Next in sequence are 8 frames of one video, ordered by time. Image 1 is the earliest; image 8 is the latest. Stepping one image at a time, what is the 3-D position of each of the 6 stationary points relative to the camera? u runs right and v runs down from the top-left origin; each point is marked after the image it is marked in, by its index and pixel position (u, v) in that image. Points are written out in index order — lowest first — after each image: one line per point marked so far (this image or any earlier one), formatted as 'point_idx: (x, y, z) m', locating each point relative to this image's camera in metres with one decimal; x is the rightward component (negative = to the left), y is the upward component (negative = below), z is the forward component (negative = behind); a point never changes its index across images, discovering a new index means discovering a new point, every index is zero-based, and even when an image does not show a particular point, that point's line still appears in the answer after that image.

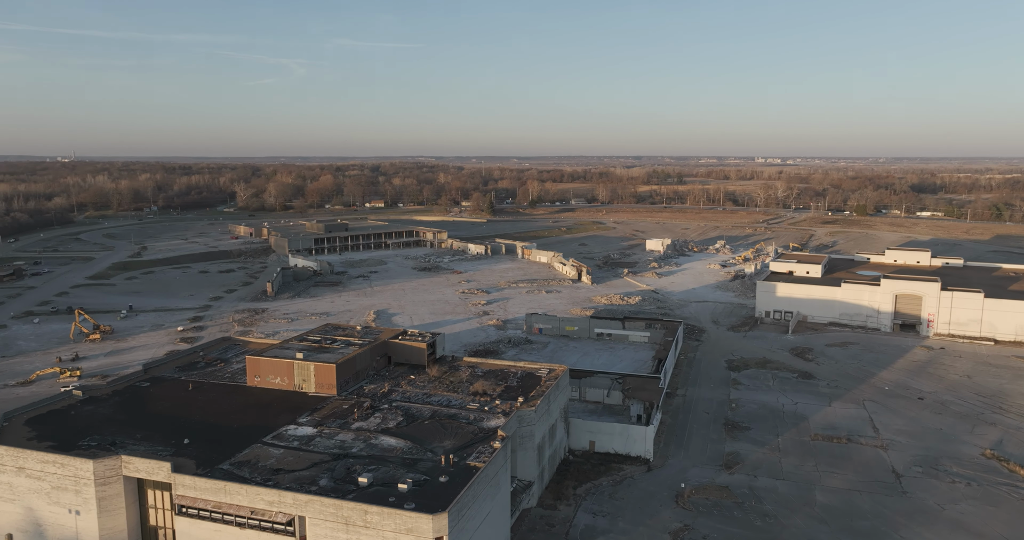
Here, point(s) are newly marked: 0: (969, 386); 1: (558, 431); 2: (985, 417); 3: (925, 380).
0: (+12.3, -3.2, +19.3) m
1: (+0.9, -3.1, +13.8) m
2: (+11.2, -3.5, +16.9) m
3: (+11.4, -3.1, +19.7) m
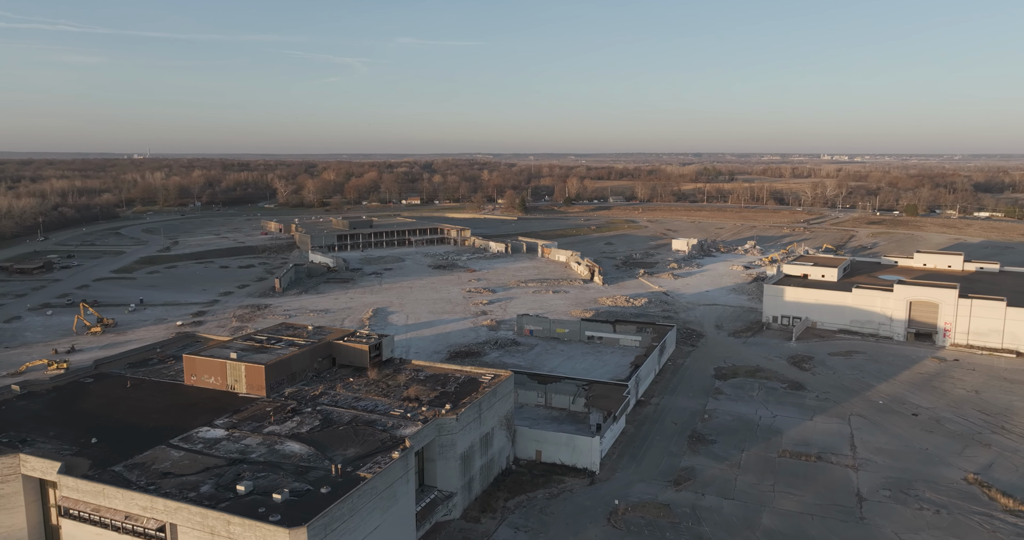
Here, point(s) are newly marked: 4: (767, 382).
0: (+11.5, -3.3, +17.8) m
1: (-0.3, -3.1, +13.2) m
2: (+10.2, -3.7, +15.6) m
3: (+10.6, -3.2, +18.4) m
4: (+6.8, -3.0, +19.2) m
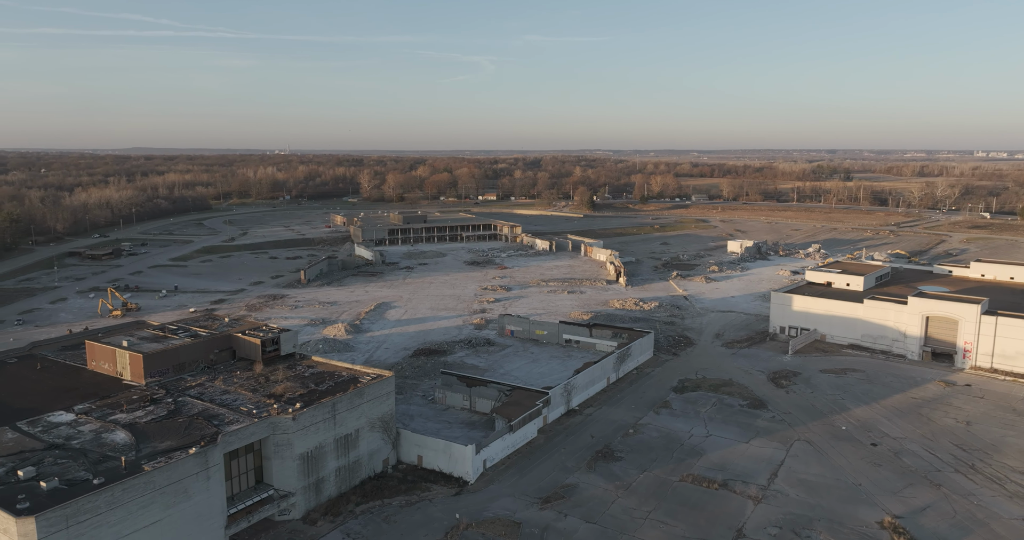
0: (+9.7, -3.6, +15.6) m
1: (-2.7, -3.1, +13.0) m
2: (+8.0, -3.9, +13.6) m
3: (+8.9, -3.5, +16.2) m
4: (+5.3, -3.2, +17.7) m
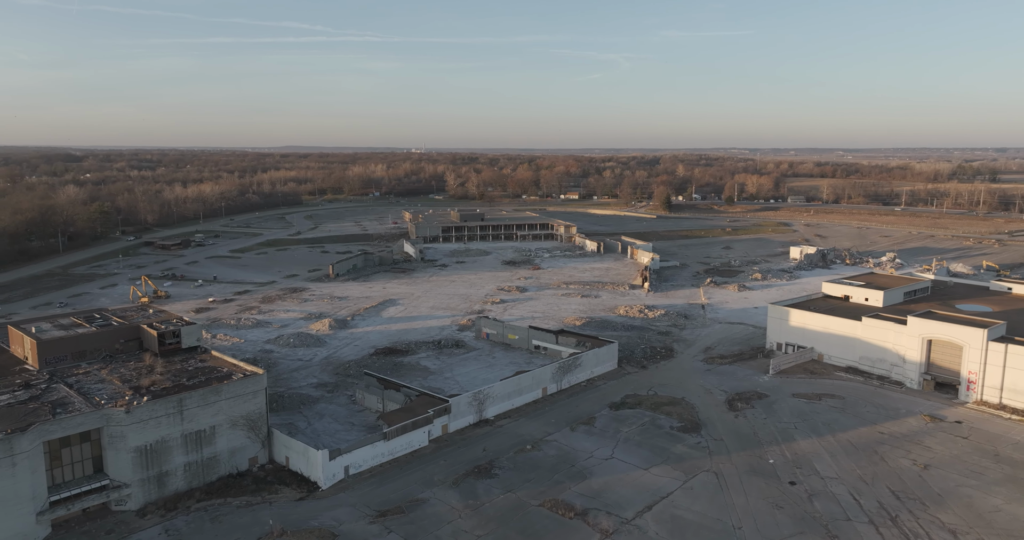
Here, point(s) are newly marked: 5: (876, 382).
0: (+7.3, -3.9, +13.4) m
1: (-5.3, -3.1, +13.0) m
2: (+5.3, -4.2, +11.7) m
3: (+6.7, -3.8, +14.2) m
4: (+3.4, -3.4, +16.2) m
5: (+9.4, -2.9, +18.5) m
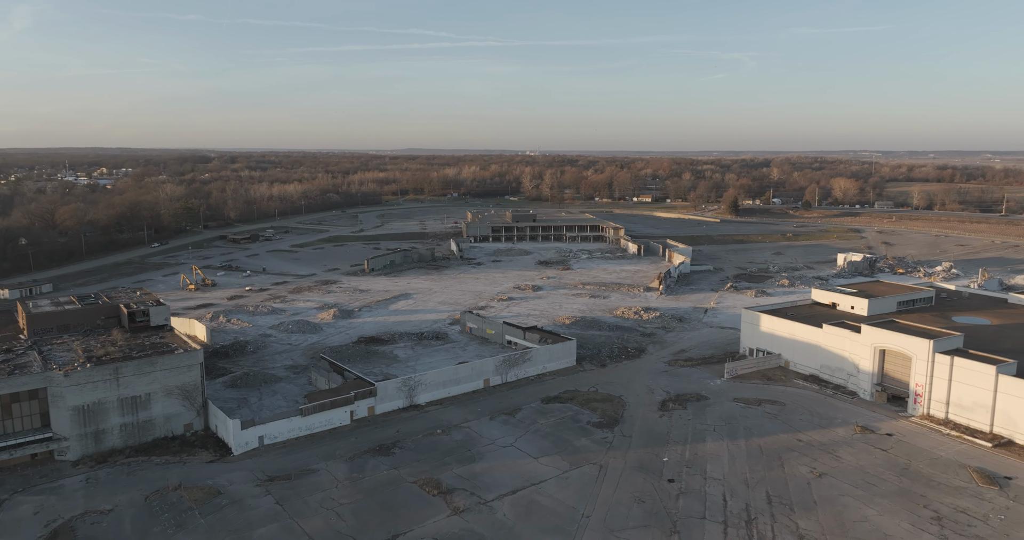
0: (+5.1, -4.0, +13.2) m
1: (-7.4, -2.8, +14.8) m
2: (+2.8, -4.2, +11.9) m
3: (+4.6, -3.8, +14.1) m
4: (+1.6, -3.3, +16.6) m
5: (+8.0, -3.0, +18.0) m
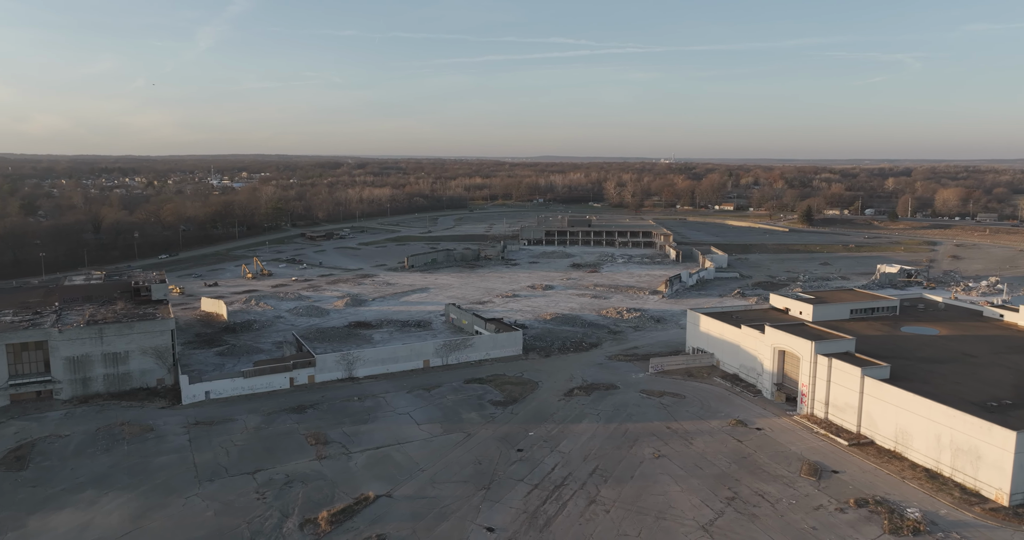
0: (+2.2, -3.9, +14.5) m
1: (-9.8, -2.3, +18.3) m
2: (-0.2, -4.0, +13.6) m
3: (+1.9, -3.7, +15.5) m
4: (-0.5, -3.2, +18.5) m
5: (+6.0, -3.1, +18.6) m
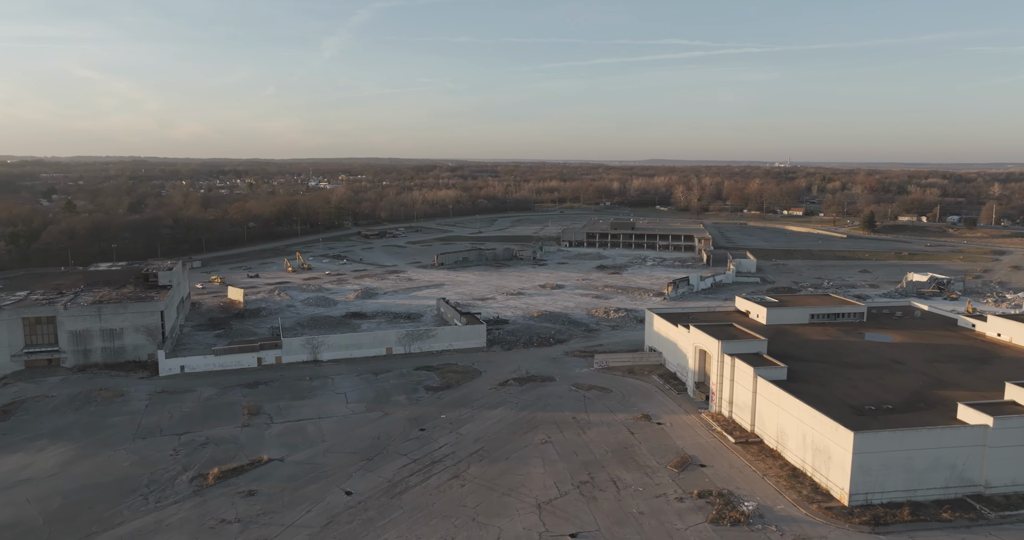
0: (-0.1, -3.8, +15.4) m
1: (-11.4, -1.9, +21.0) m
2: (-2.7, -3.9, +14.9) m
3: (-0.3, -3.6, +16.5) m
4: (-2.2, -3.0, +19.8) m
5: (+4.2, -3.1, +19.0) m
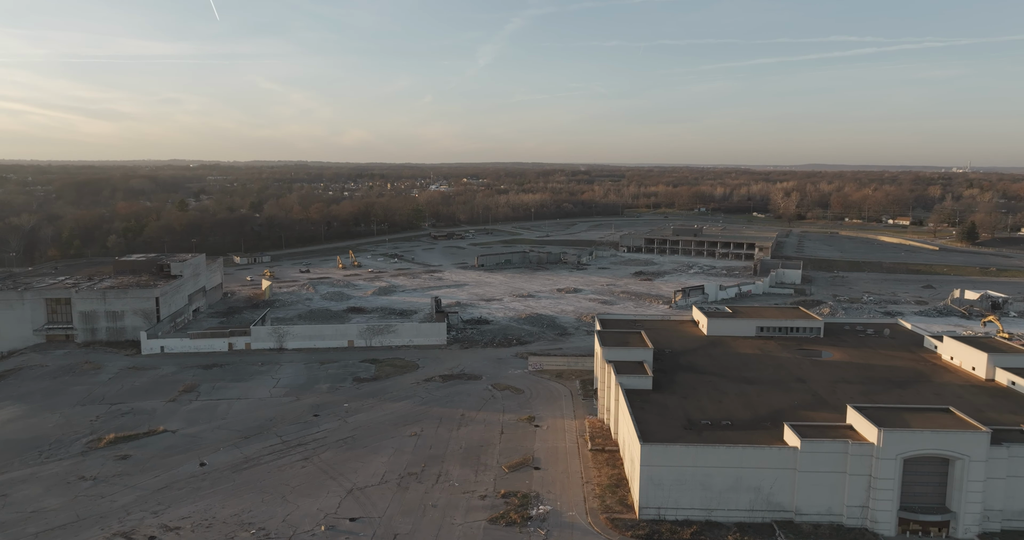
0: (-3.1, -3.8, +16.2) m
1: (-12.9, -1.6, +23.8) m
2: (-5.7, -3.7, +16.2) m
3: (-3.0, -3.6, +17.2) m
4: (-4.2, -2.9, +20.9) m
5: (+1.9, -3.2, +18.8) m
